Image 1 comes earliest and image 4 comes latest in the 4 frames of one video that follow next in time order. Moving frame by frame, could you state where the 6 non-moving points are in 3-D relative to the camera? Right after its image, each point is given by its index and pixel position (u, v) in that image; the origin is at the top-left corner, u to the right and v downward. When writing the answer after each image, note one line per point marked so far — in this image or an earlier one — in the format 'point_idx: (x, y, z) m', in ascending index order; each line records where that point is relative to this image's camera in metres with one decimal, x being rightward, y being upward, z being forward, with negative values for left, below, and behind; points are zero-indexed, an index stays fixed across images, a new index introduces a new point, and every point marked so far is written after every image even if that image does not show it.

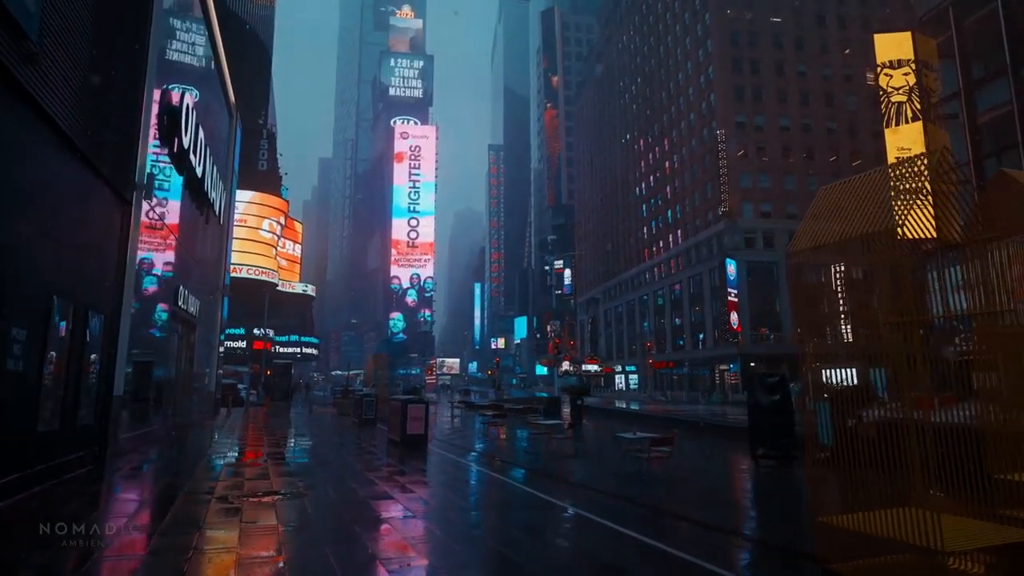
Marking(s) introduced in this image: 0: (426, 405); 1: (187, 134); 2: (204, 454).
0: (-2.3, -3.6, +18.4) m
1: (-8.7, +4.1, +16.2) m
2: (-8.8, -4.7, +17.2) m
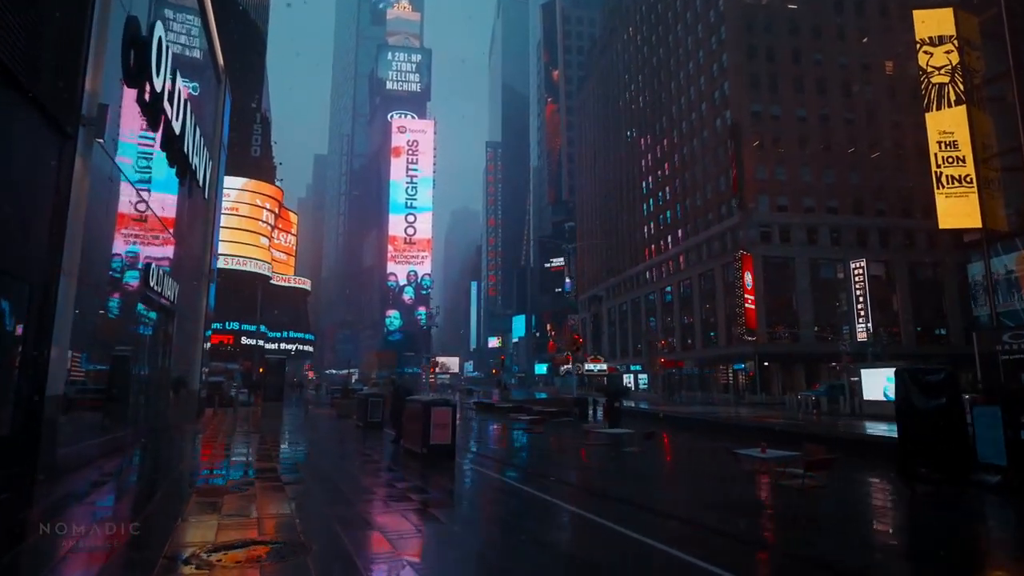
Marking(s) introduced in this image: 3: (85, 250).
0: (-1.5, -3.2, +15.7) m
1: (-7.8, +4.6, +13.5) m
2: (-7.9, -4.2, +14.5) m
3: (-8.7, +0.8, +12.3) m
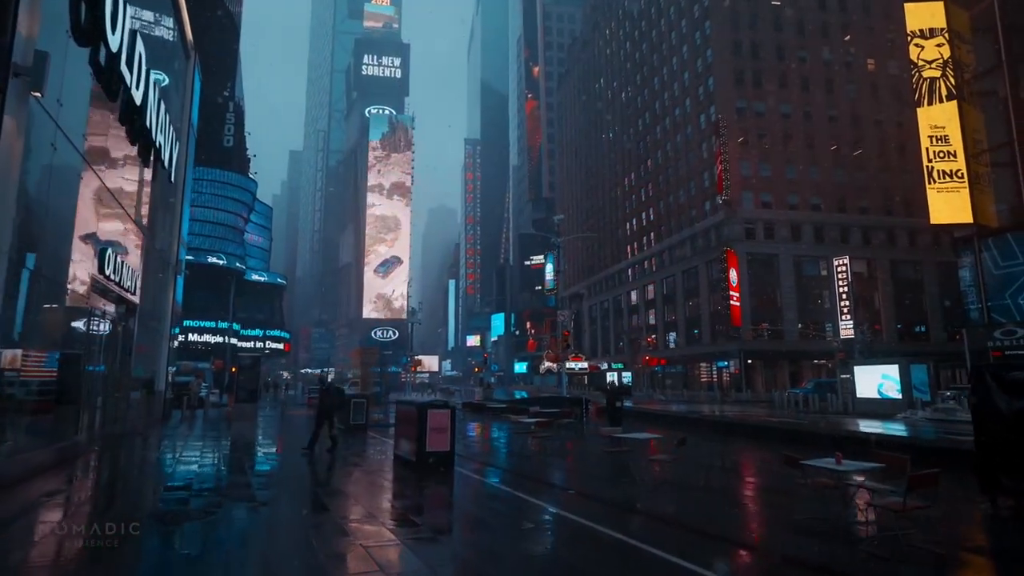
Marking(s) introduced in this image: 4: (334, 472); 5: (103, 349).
0: (-1.5, -3.0, +14.5) m
1: (-7.8, +4.9, +12.0) m
2: (-7.9, -4.0, +13.0) m
3: (-8.7, +1.1, +10.8) m
4: (-4.0, -4.2, +13.6) m
5: (-11.1, -1.7, +16.3) m
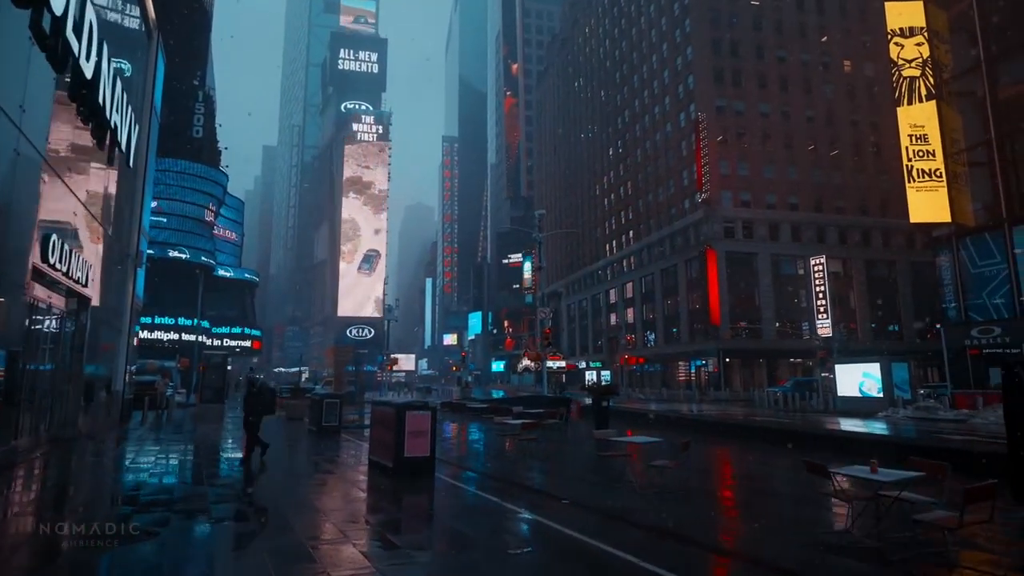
0: (-1.9, -2.8, +13.7) m
1: (-8.0, +5.0, +10.9) m
2: (-8.3, -3.9, +12.0) m
3: (-8.9, +1.2, +9.7) m
4: (-4.4, -4.1, +12.7) m
5: (-11.5, -1.5, +15.1) m
